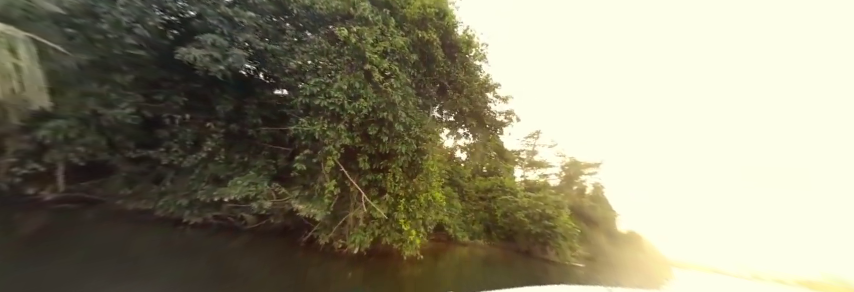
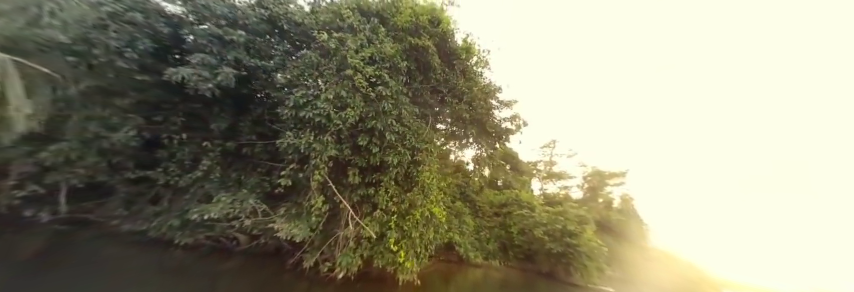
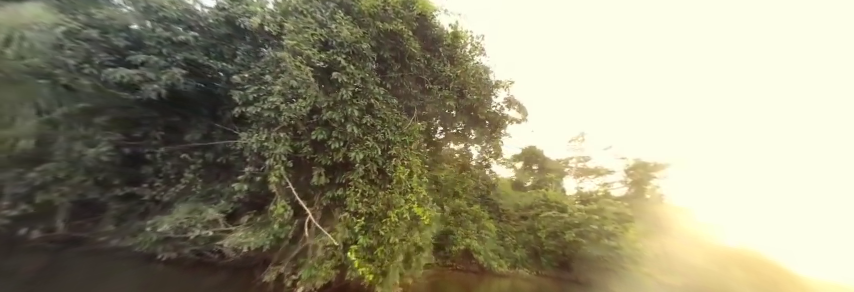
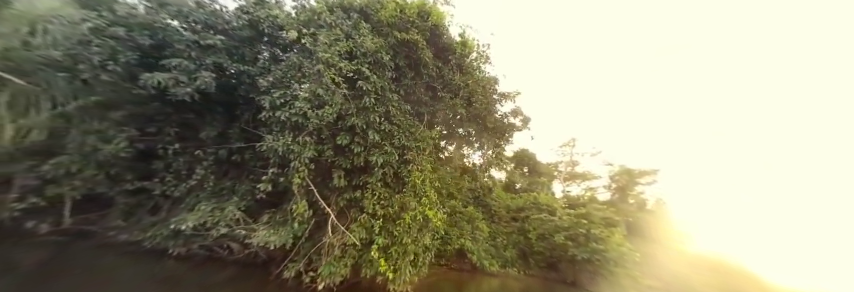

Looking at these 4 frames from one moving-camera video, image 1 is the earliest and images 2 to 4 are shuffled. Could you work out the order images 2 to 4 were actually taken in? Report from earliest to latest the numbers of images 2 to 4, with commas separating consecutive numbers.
2, 4, 3
